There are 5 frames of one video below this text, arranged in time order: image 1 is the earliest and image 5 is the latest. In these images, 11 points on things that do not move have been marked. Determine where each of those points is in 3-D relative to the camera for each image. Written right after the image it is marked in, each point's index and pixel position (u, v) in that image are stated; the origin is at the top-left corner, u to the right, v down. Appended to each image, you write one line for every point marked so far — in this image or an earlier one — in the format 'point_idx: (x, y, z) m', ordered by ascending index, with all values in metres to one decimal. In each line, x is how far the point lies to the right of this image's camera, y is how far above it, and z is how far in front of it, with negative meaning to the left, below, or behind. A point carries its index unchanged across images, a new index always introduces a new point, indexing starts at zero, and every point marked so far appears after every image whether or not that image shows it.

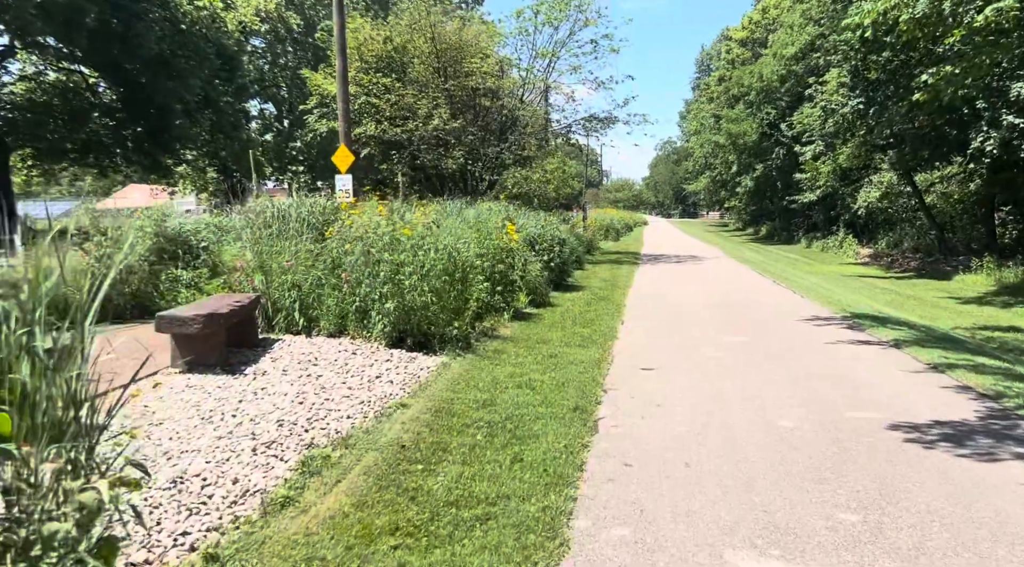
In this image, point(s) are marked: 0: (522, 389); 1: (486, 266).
0: (+0.1, -1.0, +6.7) m
1: (-0.4, +0.3, +10.7) m
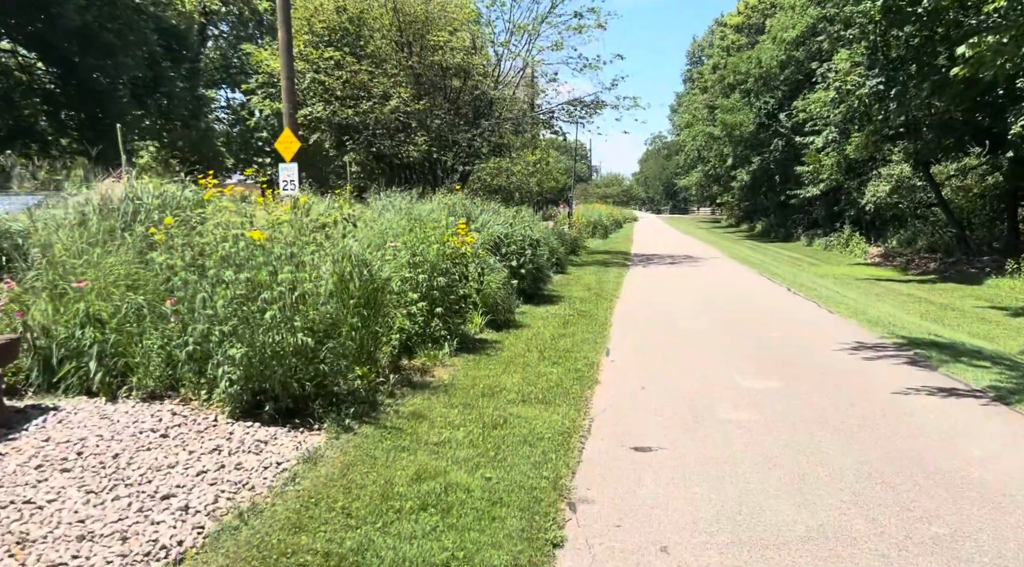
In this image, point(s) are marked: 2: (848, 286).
0: (-0.4, -1.2, +3.8) m
1: (-1.0, 0.0, +7.8) m
2: (+8.7, -0.1, +19.5) m
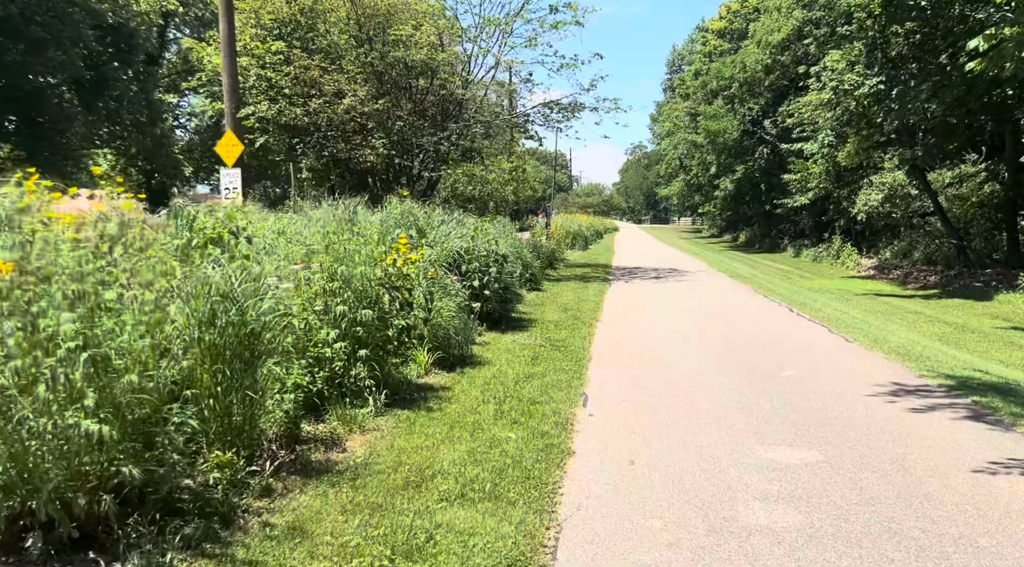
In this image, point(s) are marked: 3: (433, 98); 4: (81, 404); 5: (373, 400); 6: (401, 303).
0: (-0.8, -1.4, +1.9) m
1: (-1.4, -0.2, +5.9) m
2: (+8.0, -0.5, +17.9) m
3: (-2.0, +4.8, +19.5) m
4: (-1.9, -0.5, +3.3) m
5: (-1.1, -0.9, +6.1) m
6: (-1.1, -0.2, +7.4) m
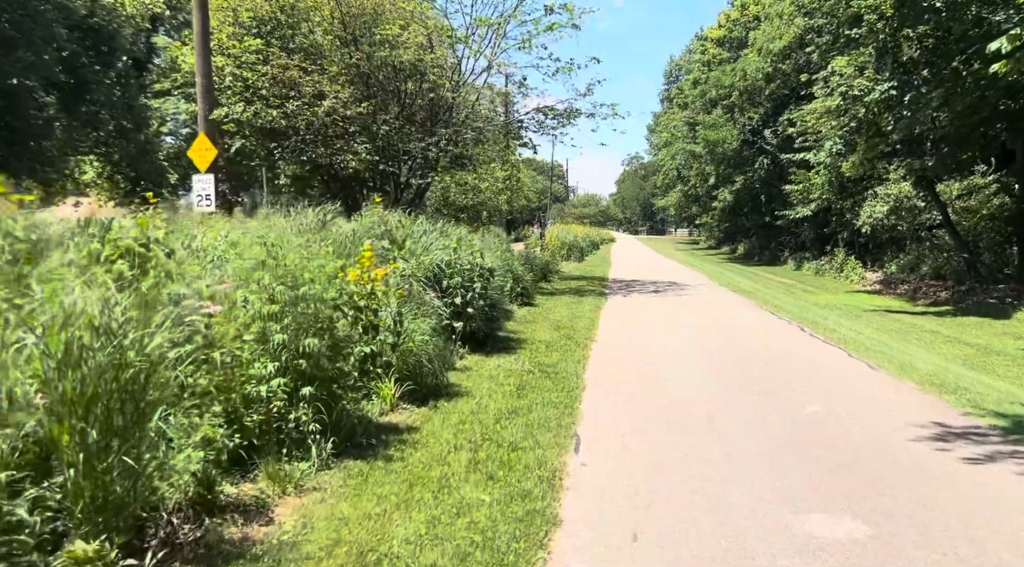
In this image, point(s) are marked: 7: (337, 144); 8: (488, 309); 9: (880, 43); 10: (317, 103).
0: (-0.9, -1.5, +0.8) m
1: (-1.6, -0.4, +4.8) m
2: (+7.8, -0.8, +16.9) m
3: (-2.2, +4.5, +18.5) m
4: (-2.0, -0.6, +2.2) m
5: (-1.3, -1.1, +5.0) m
6: (-1.3, -0.4, +6.3) m
7: (-4.0, +3.2, +17.2) m
8: (-0.4, -0.4, +10.3) m
9: (+9.2, +6.0, +18.9) m
10: (-4.3, +4.0, +16.7) m
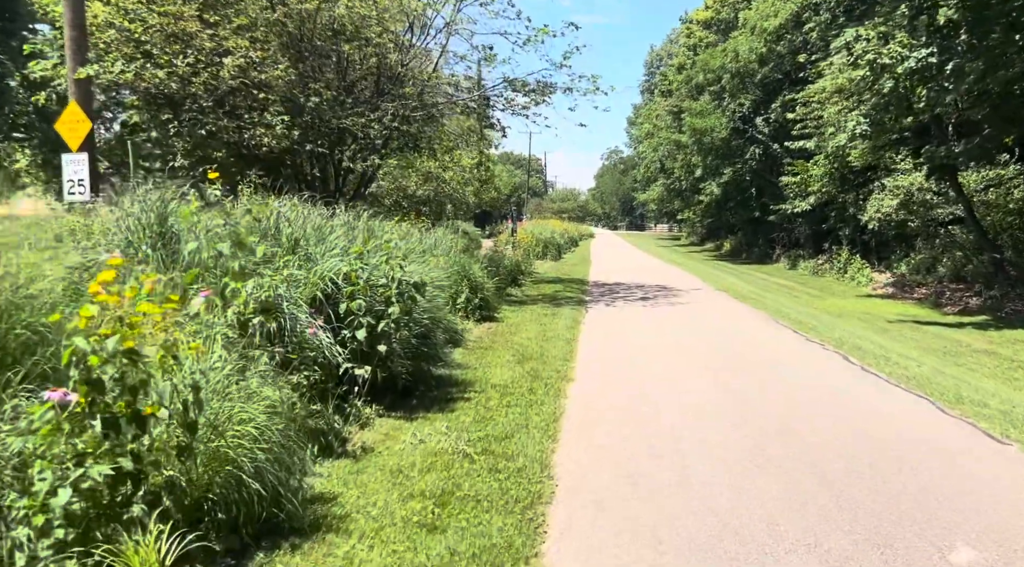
0: (-1.2, -1.8, -2.4) m
1: (-2.0, -0.6, +1.6) m
2: (+7.0, -1.0, +13.8) m
3: (-3.0, +4.3, +15.2) m
4: (-2.4, -0.9, -1.0) m
5: (-1.7, -1.3, +1.7) m
6: (-1.7, -0.6, +3.0) m
7: (-4.7, +3.0, +13.8) m
8: (-0.9, -0.6, +7.0) m
9: (+8.4, +5.9, +15.8) m
10: (-5.0, +3.8, +13.3) m
